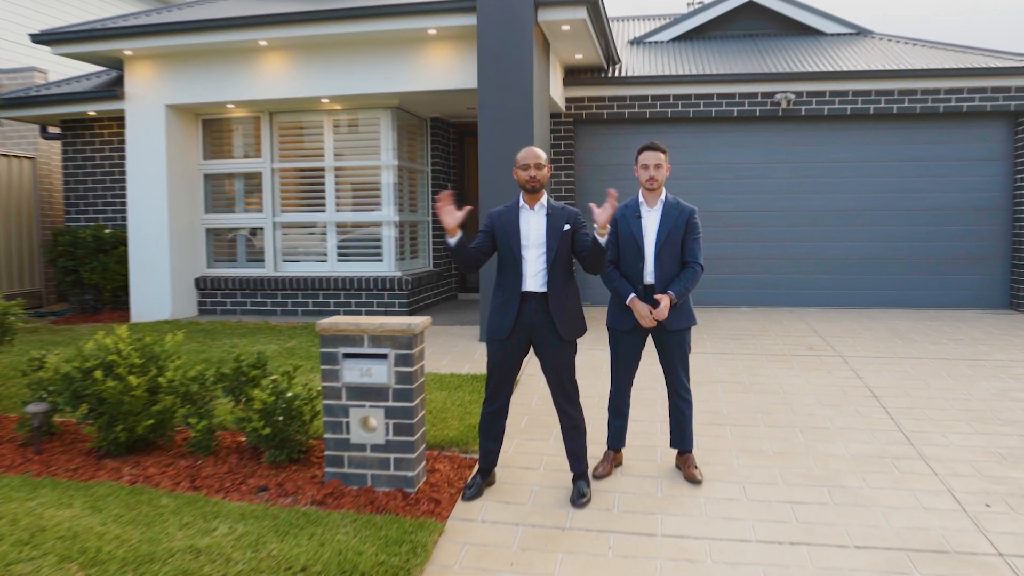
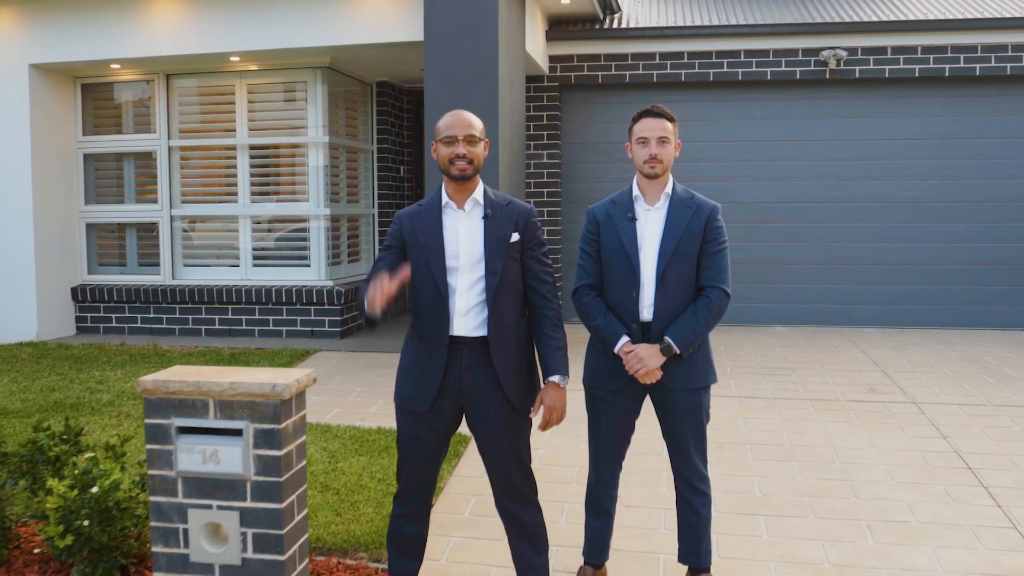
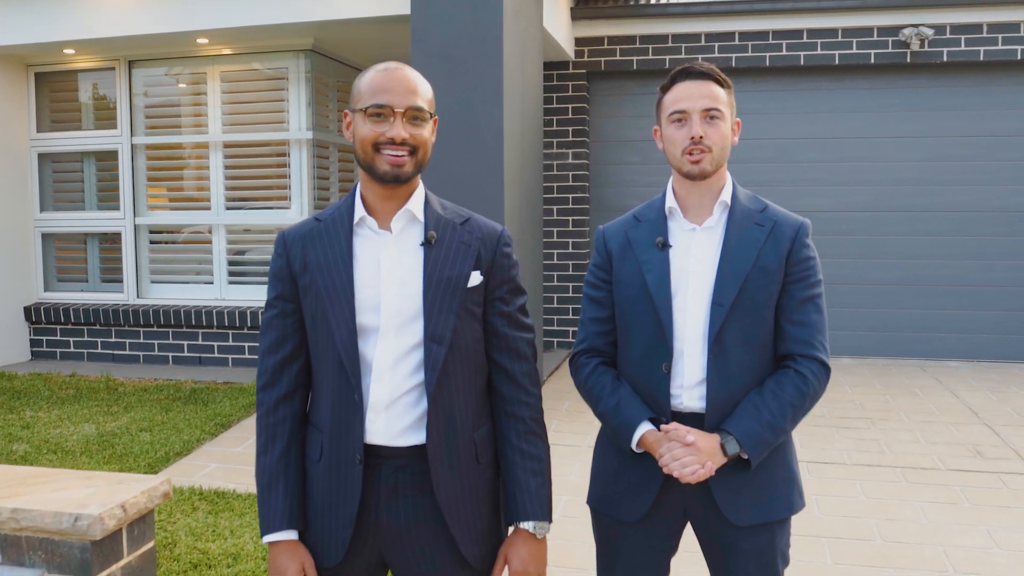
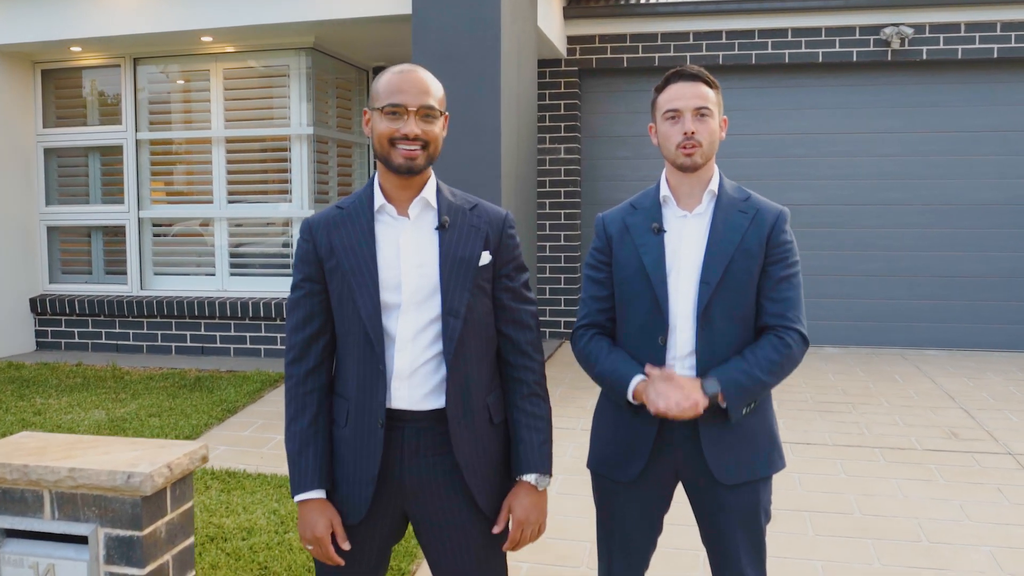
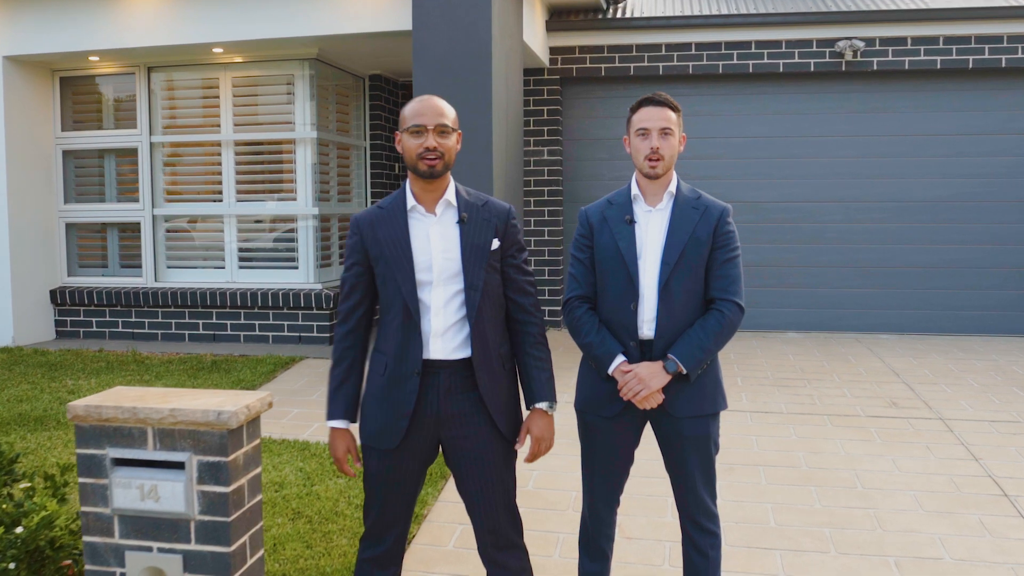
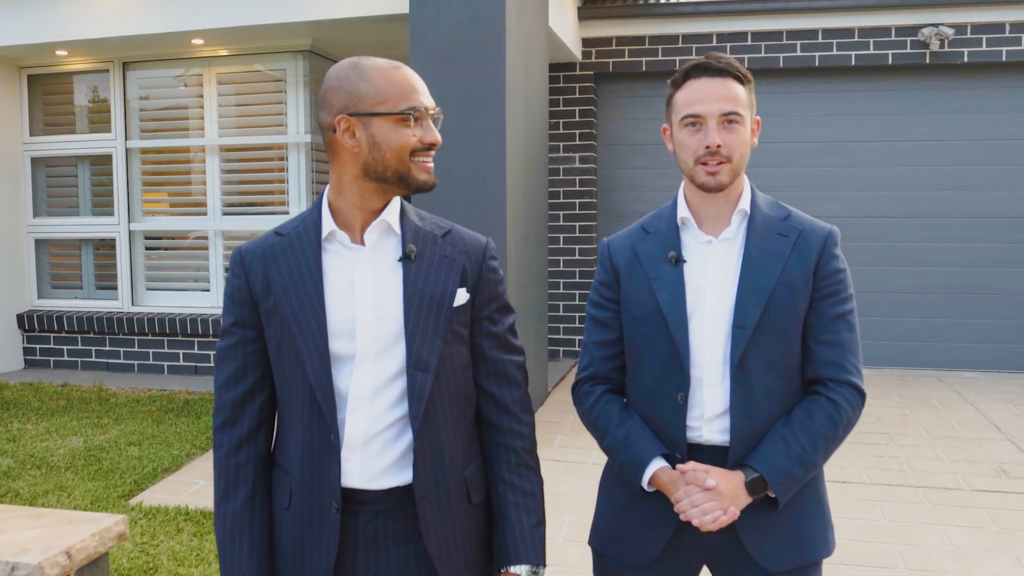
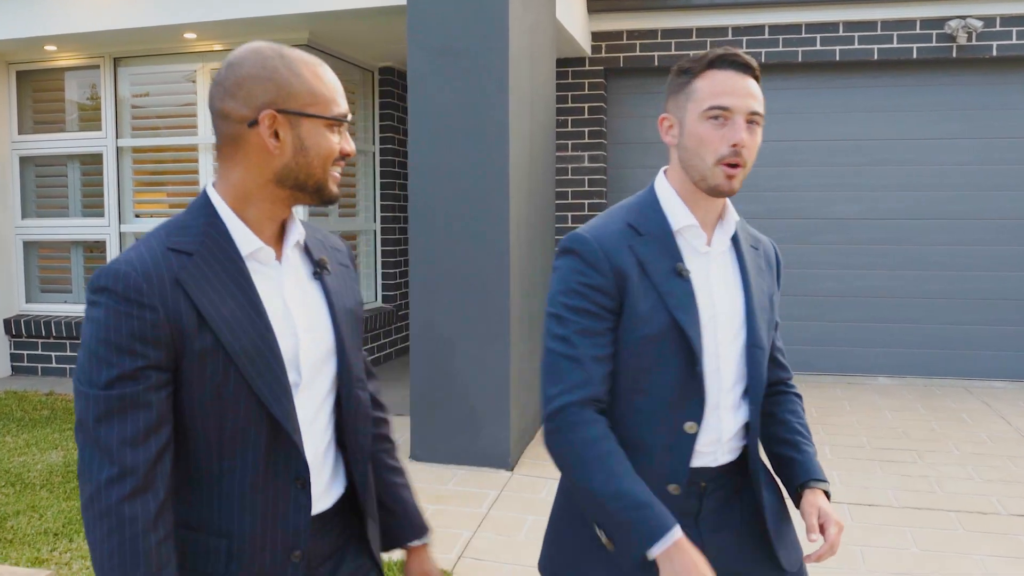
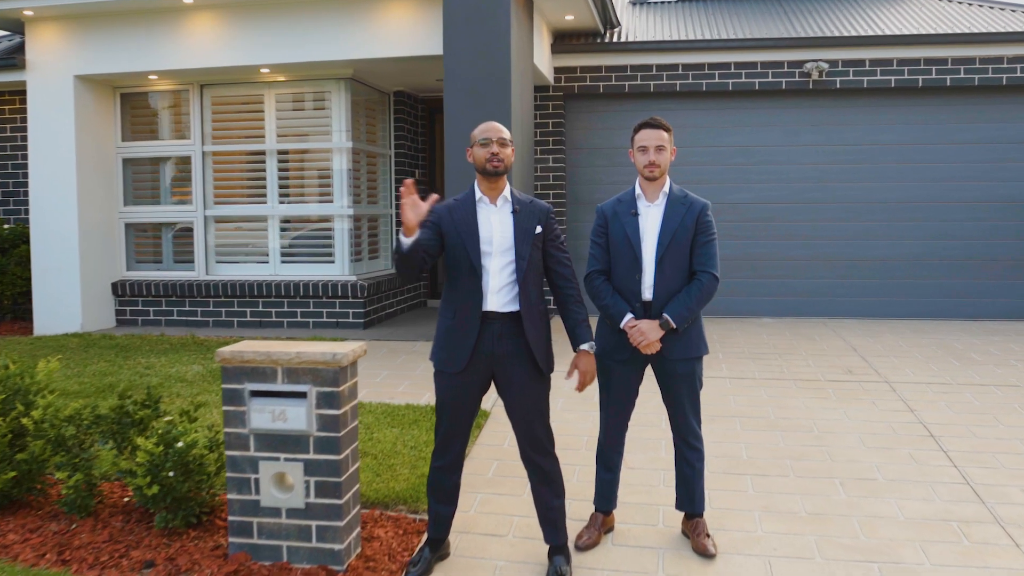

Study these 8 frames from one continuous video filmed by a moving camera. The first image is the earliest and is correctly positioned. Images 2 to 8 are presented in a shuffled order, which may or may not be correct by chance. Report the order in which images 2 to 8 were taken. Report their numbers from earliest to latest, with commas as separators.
8, 2, 5, 4, 3, 6, 7
